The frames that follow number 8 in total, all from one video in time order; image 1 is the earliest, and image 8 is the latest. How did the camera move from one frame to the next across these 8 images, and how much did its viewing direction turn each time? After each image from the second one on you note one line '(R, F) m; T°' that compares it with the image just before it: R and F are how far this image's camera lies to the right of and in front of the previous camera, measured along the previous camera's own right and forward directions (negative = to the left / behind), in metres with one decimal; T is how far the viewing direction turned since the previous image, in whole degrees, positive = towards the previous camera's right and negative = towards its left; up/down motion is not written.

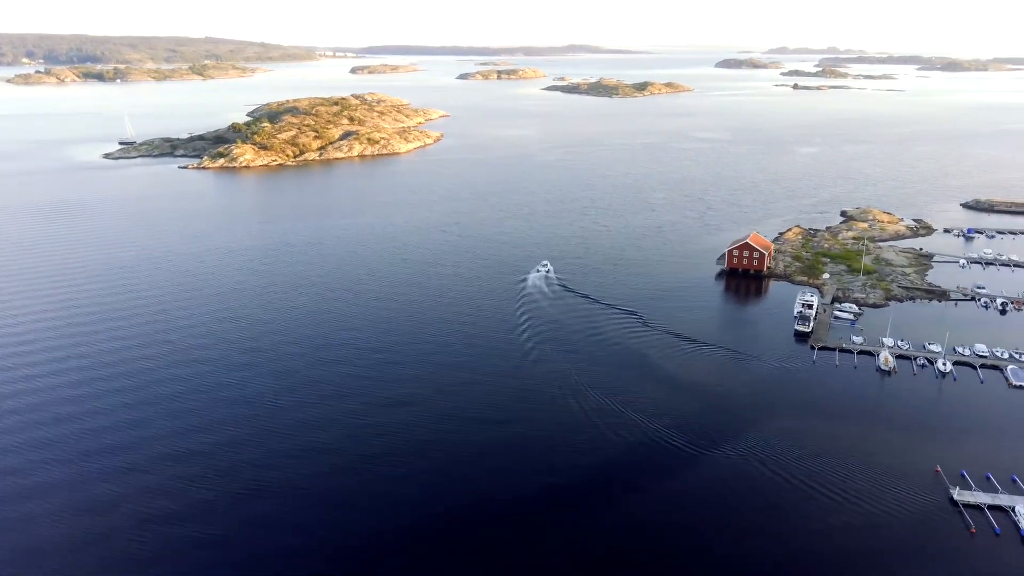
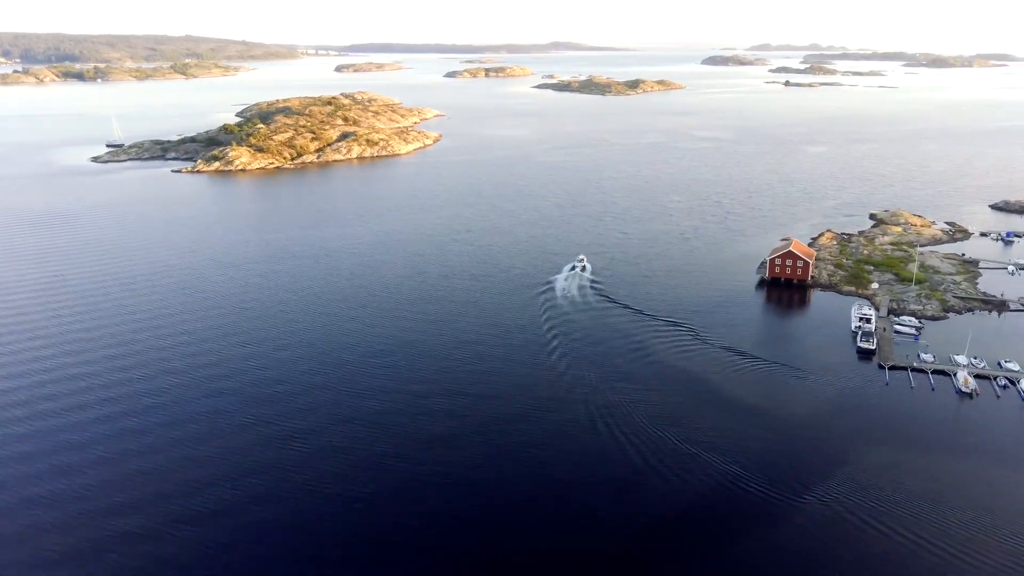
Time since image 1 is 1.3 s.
(-2.0, +1.4) m; +1°
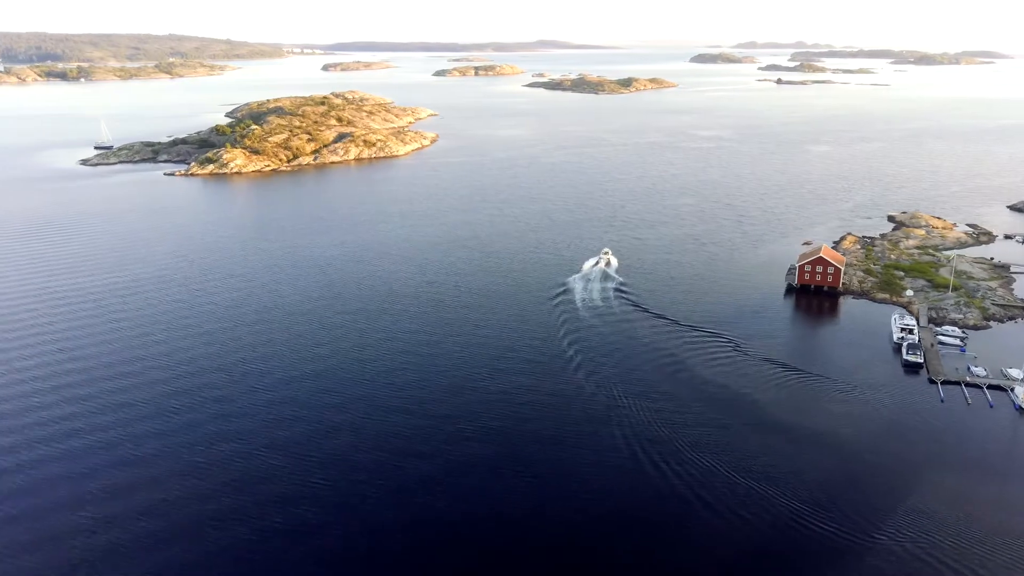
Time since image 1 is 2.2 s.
(-1.4, +1.0) m; +1°
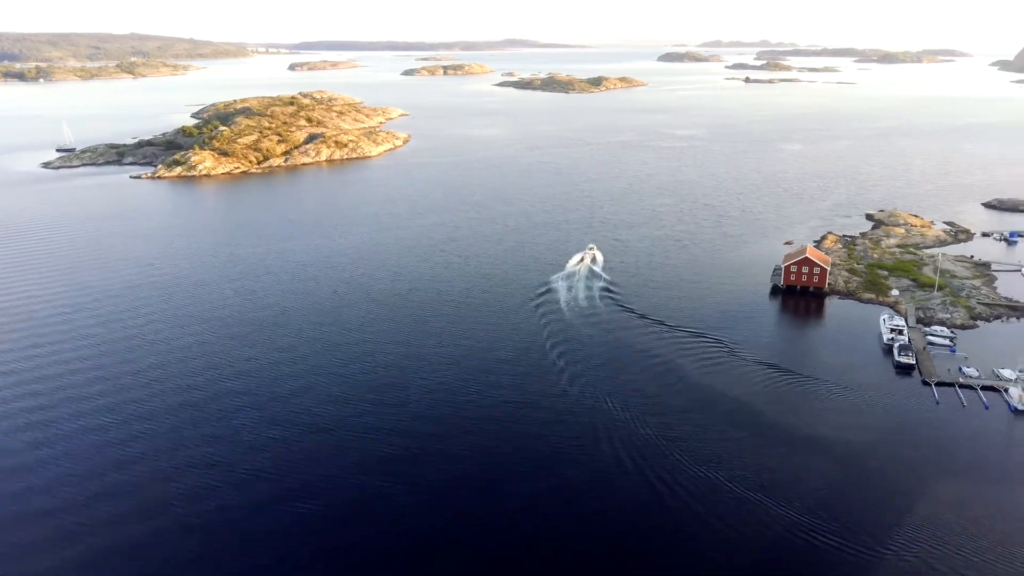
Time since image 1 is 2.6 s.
(-0.4, +0.7) m; +2°
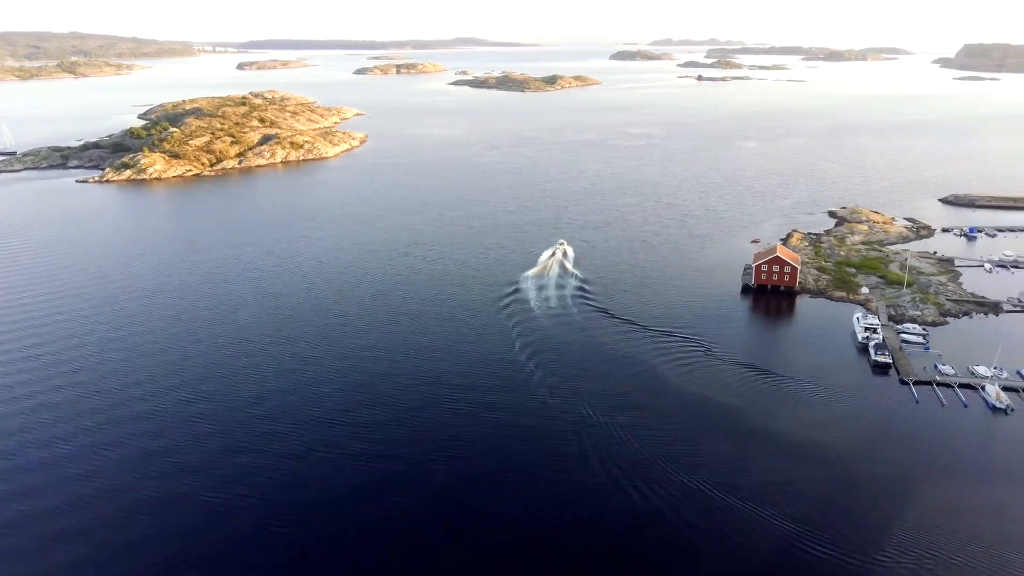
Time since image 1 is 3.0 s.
(-0.3, +0.9) m; +3°
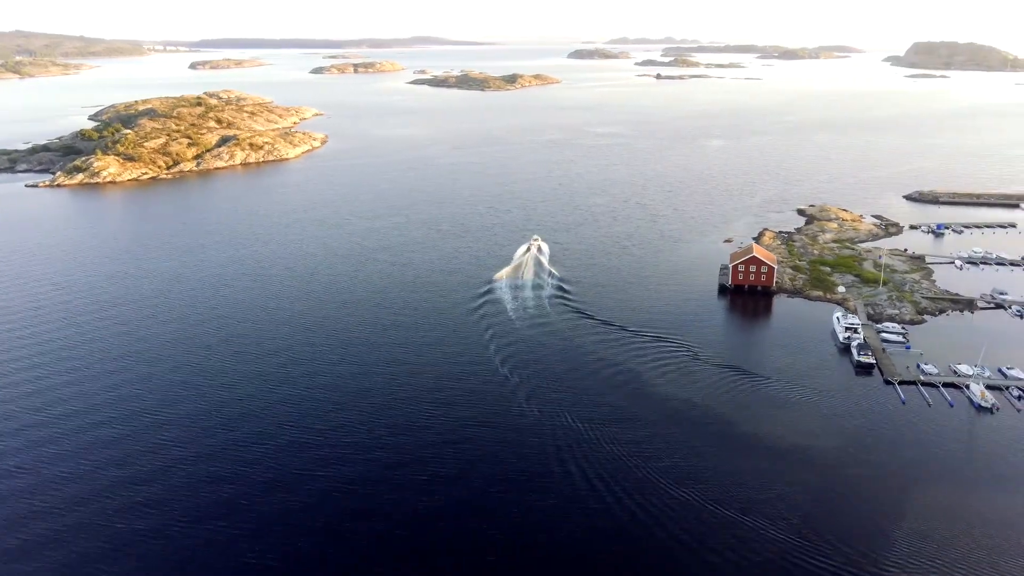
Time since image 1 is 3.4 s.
(-0.4, +0.8) m; +3°
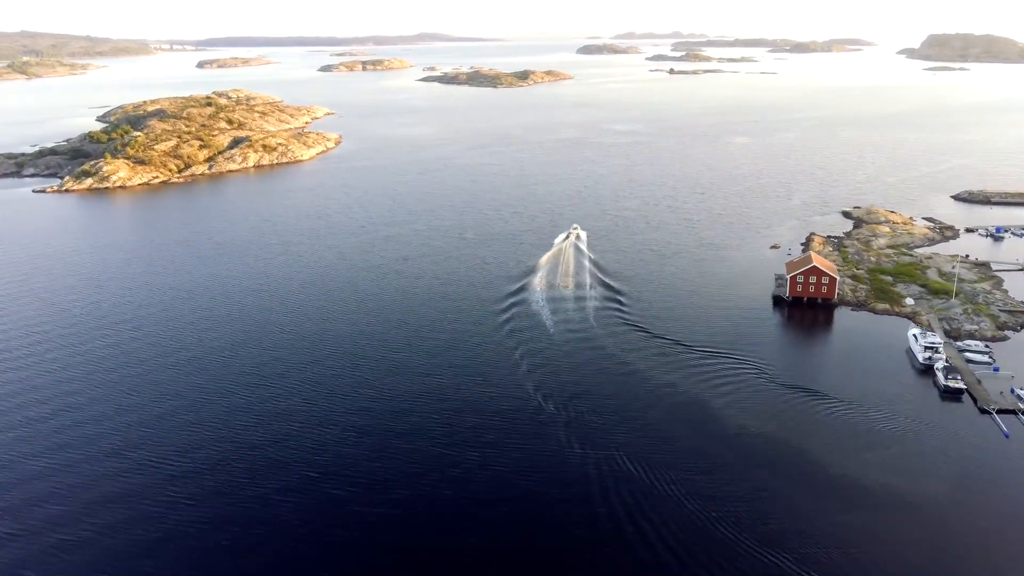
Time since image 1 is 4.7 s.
(-1.5, +1.5) m; -1°
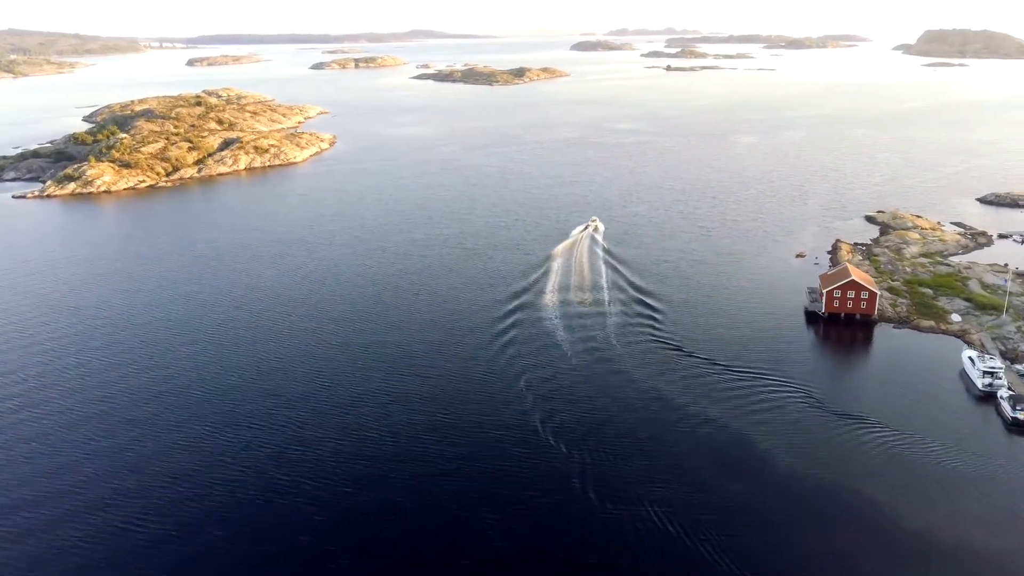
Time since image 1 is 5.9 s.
(-0.8, +1.9) m; +1°
